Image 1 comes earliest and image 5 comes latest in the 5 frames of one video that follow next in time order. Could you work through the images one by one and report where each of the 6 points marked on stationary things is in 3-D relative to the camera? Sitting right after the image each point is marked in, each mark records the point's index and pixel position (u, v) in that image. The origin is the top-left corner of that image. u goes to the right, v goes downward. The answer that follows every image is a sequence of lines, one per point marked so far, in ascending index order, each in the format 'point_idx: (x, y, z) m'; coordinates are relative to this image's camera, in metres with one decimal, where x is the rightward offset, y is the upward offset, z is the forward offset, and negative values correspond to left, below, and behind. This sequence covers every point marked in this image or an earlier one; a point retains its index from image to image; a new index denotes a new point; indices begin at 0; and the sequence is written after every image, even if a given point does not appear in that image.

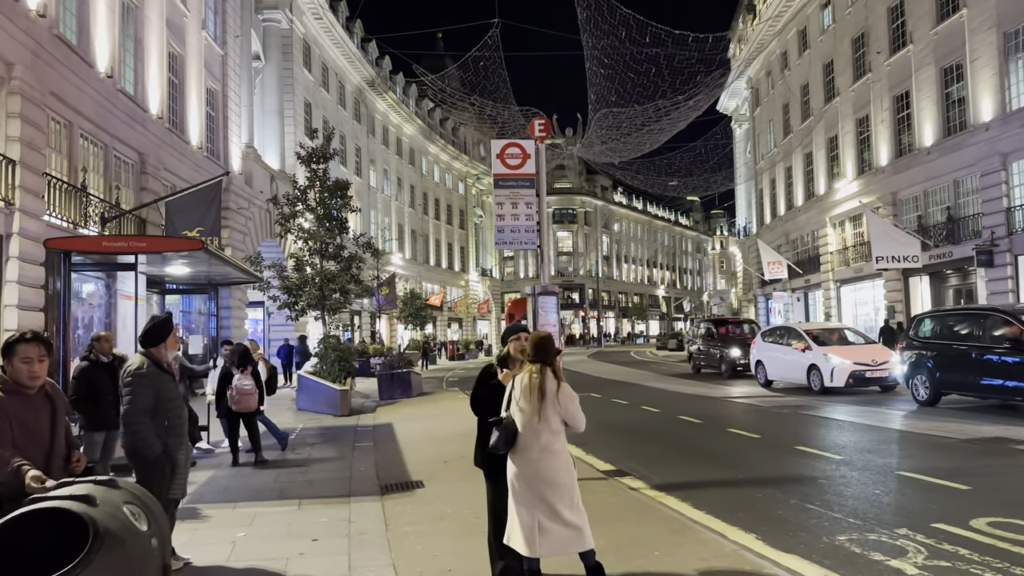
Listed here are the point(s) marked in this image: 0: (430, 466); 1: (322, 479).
0: (-1.0, -2.2, +8.9) m
1: (-2.2, -2.3, +8.5) m
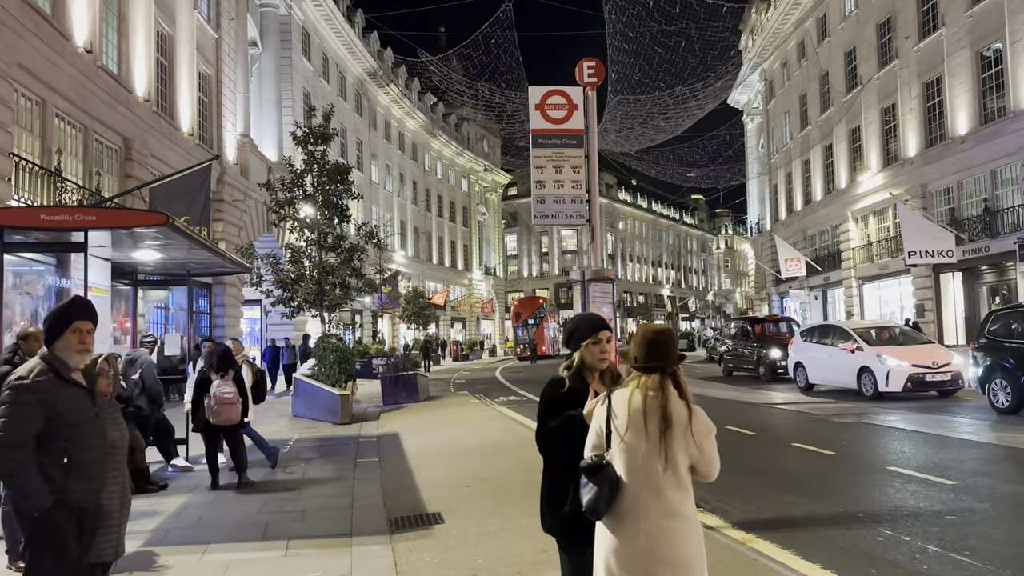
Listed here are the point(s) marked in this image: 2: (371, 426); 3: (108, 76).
0: (-0.7, -2.1, +7.4) m
1: (-1.9, -2.1, +7.0) m
2: (-2.5, -2.5, +13.1) m
3: (-10.1, +5.3, +18.2) m
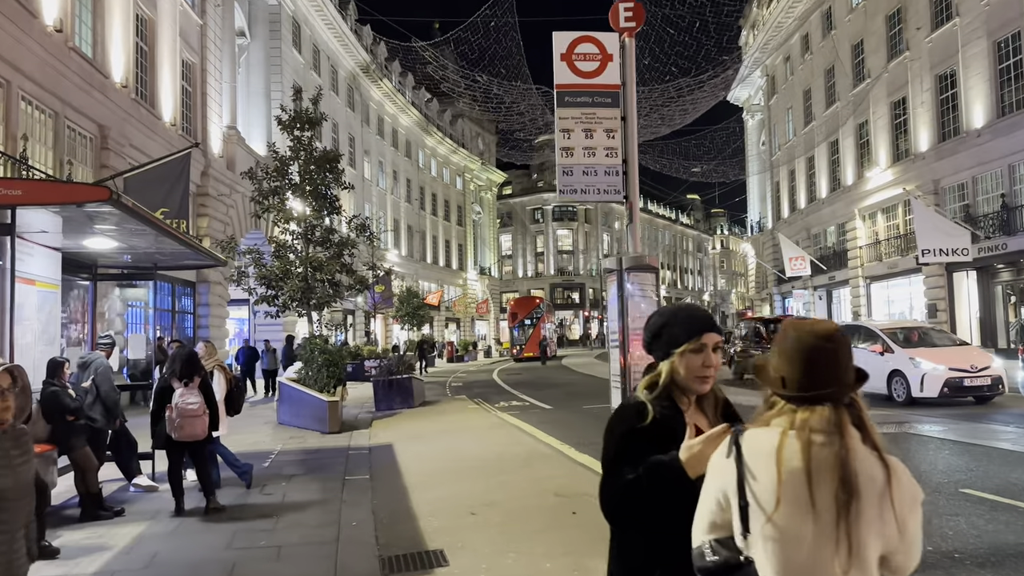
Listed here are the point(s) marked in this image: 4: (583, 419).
0: (-0.5, -2.0, +6.3) m
1: (-1.8, -2.1, +5.9) m
2: (-2.5, -2.4, +12.0) m
3: (-10.1, +5.4, +17.0) m
4: (+1.3, -2.4, +13.3) m
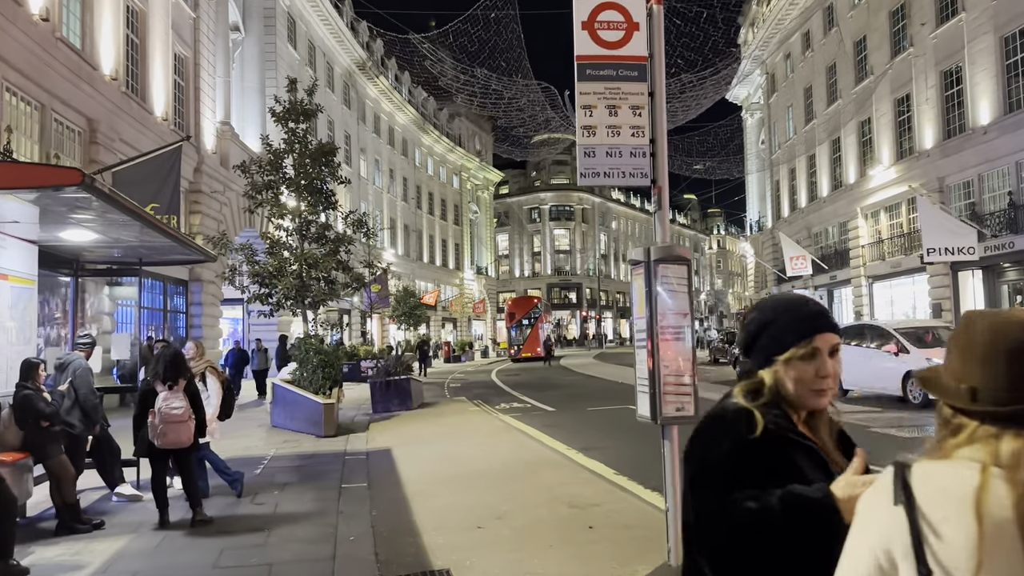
0: (-0.5, -2.0, +5.8) m
1: (-1.7, -2.0, +5.4) m
2: (-2.4, -2.4, +11.5) m
3: (-10.0, +5.4, +16.5) m
4: (+1.3, -2.3, +12.8) m
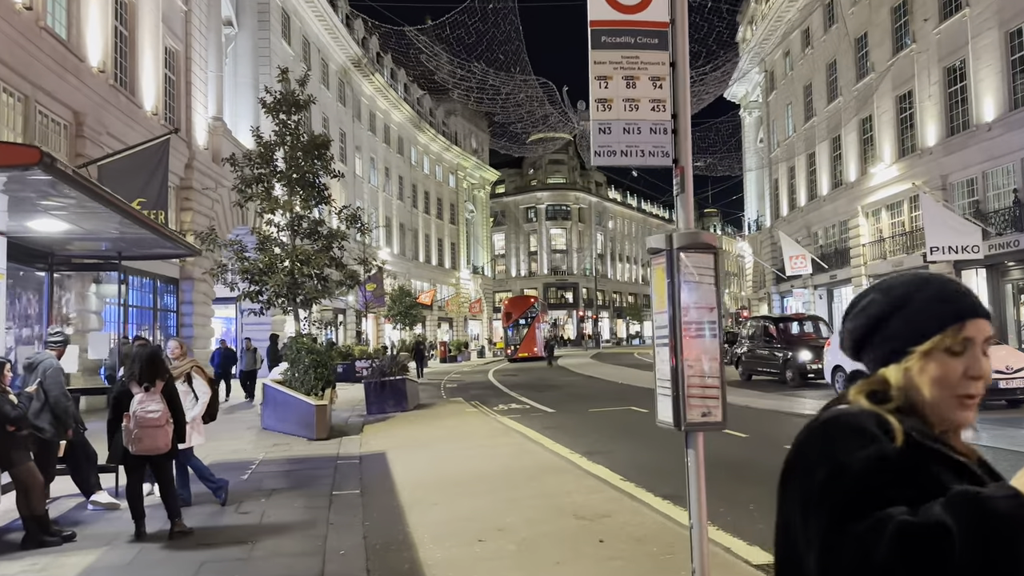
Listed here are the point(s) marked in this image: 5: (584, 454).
0: (-0.4, -1.9, +5.3) m
1: (-1.6, -2.0, +5.0) m
2: (-2.4, -2.3, +11.1) m
3: (-10.1, +5.4, +16.0) m
4: (+1.3, -2.3, +12.4) m
5: (+0.9, -2.1, +9.2) m
